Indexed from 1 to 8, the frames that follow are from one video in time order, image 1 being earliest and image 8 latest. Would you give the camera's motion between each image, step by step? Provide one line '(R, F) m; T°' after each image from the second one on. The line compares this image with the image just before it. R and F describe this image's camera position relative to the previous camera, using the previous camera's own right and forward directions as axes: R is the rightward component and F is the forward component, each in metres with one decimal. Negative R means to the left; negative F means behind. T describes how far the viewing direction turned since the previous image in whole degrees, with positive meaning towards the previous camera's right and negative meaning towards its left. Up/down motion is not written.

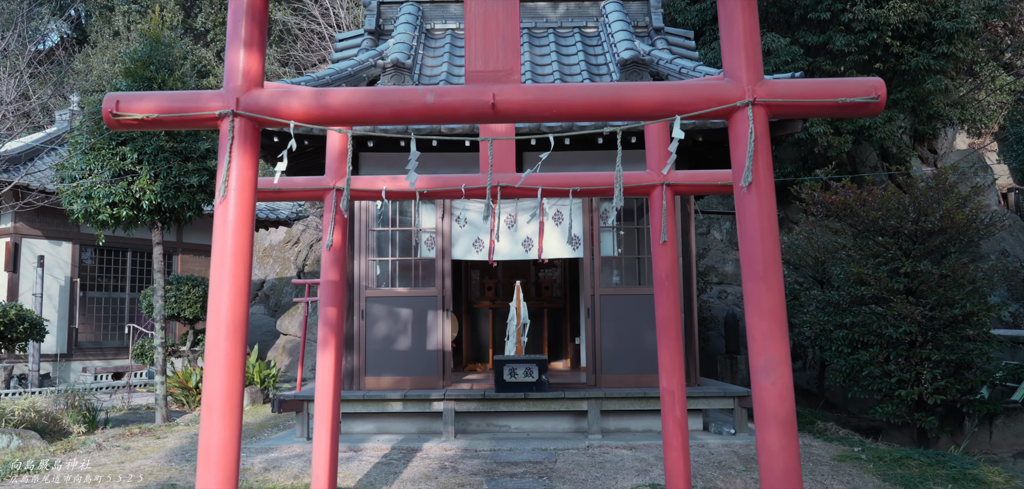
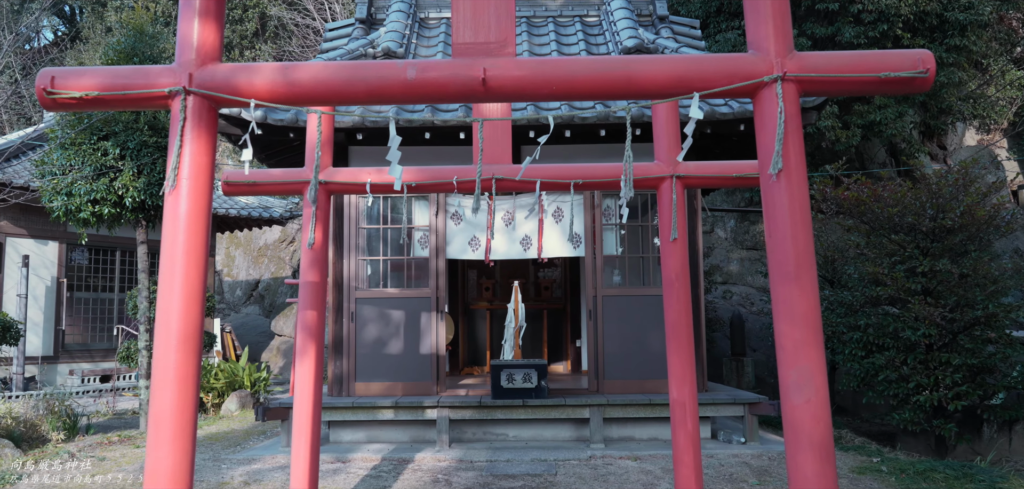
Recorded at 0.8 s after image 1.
(0.0, +0.3) m; 0°
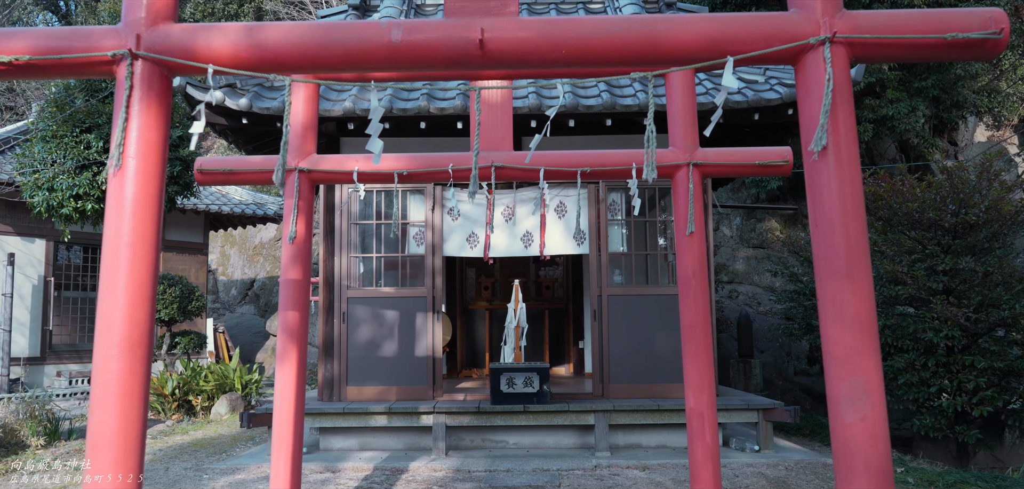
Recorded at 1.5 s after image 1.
(0.0, +0.3) m; 0°
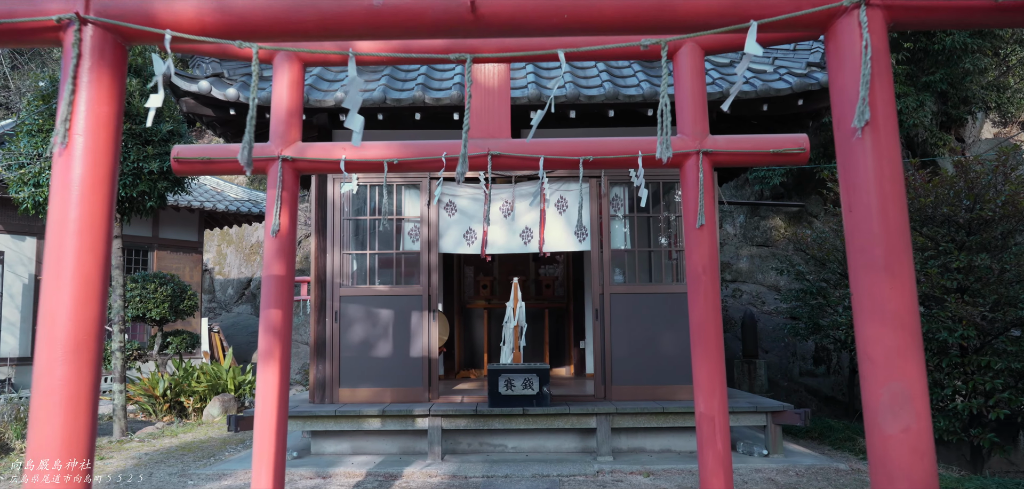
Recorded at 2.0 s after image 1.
(0.0, +0.2) m; 0°
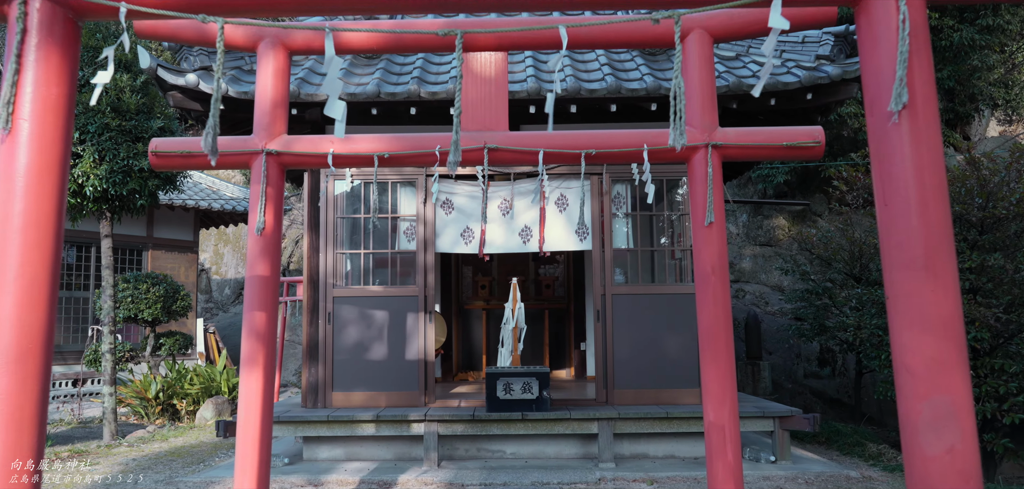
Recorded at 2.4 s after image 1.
(0.0, +0.2) m; 0°
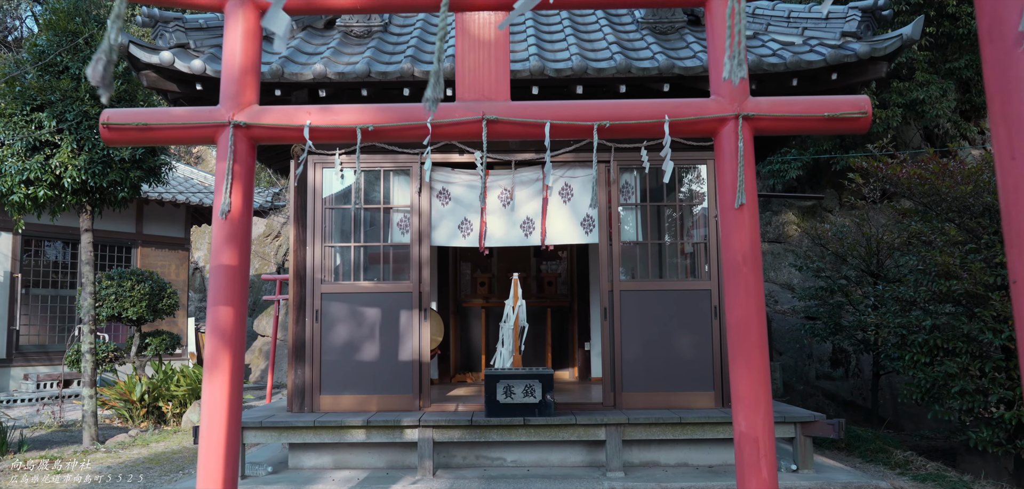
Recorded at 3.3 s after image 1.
(0.0, +0.4) m; 0°
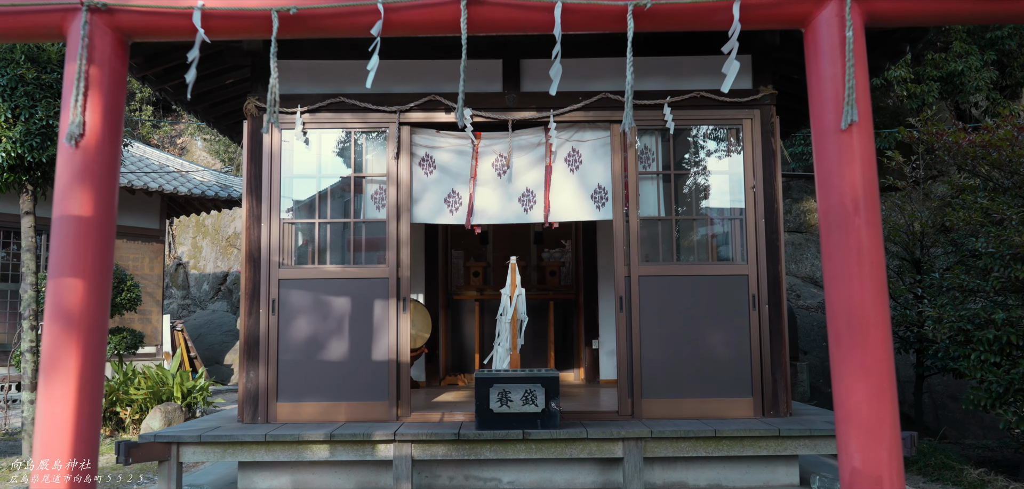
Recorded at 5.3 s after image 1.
(0.0, +0.8) m; 0°
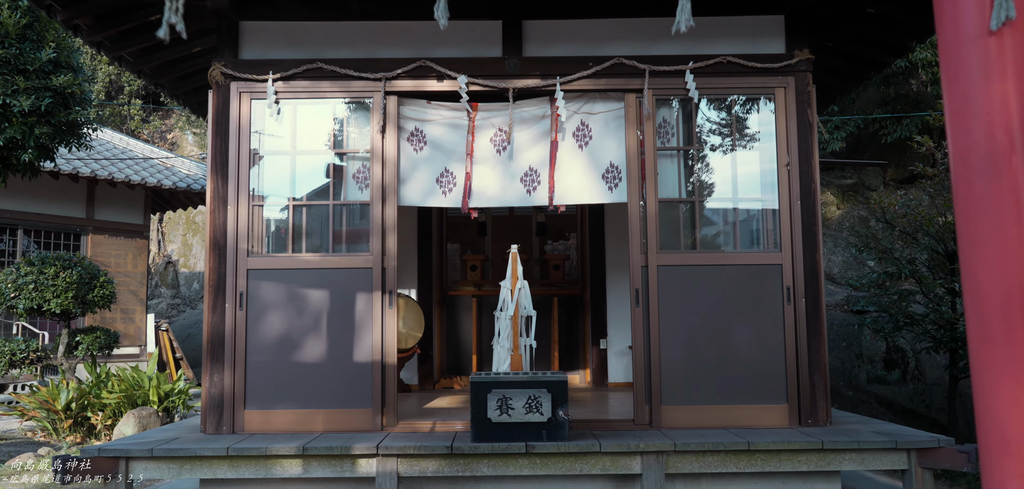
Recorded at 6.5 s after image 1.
(0.0, +0.5) m; 0°
